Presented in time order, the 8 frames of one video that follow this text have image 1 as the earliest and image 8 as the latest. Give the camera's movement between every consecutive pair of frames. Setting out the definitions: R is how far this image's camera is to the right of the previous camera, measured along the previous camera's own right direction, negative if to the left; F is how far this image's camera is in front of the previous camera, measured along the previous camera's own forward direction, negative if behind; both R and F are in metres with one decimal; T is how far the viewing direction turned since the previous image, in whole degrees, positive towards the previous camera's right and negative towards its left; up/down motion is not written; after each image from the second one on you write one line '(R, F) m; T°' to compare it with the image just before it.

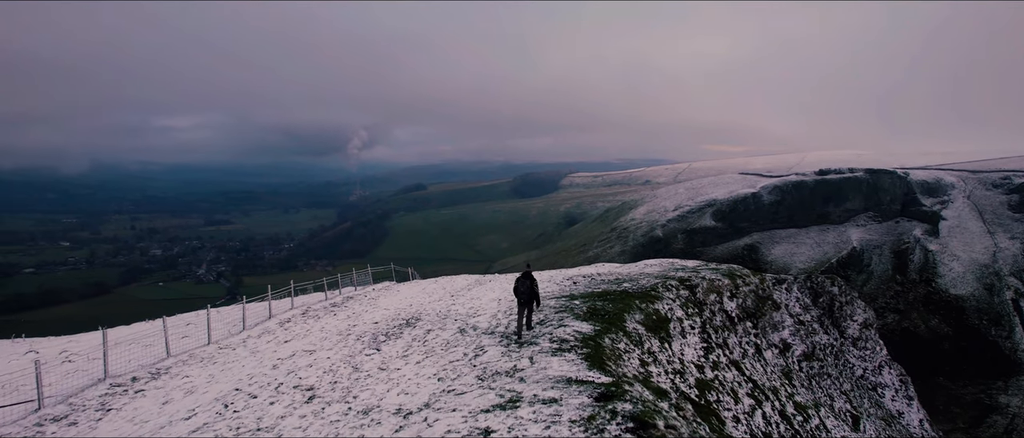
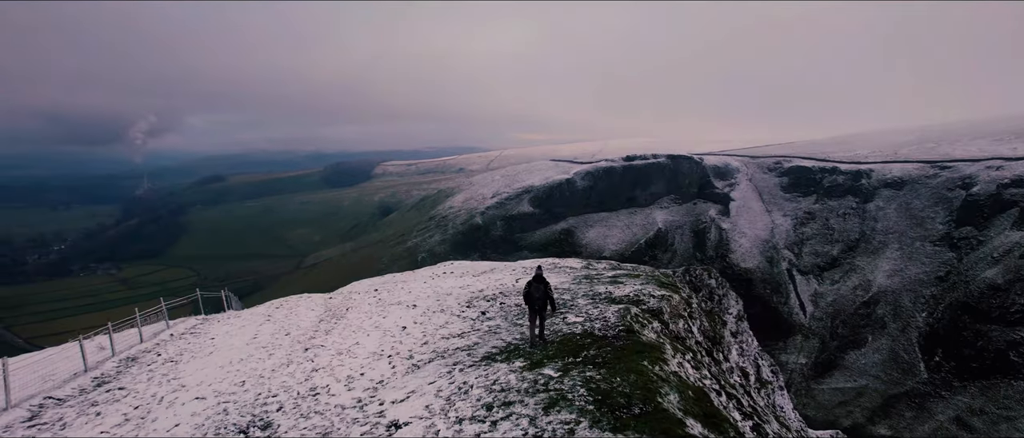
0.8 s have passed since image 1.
(-0.6, +0.4) m; +1°
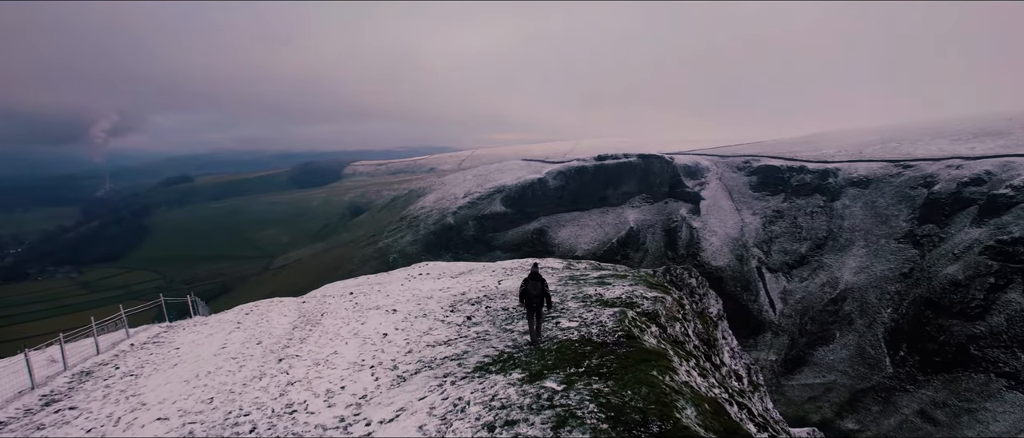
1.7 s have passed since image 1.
(-0.5, +0.9) m; +3°
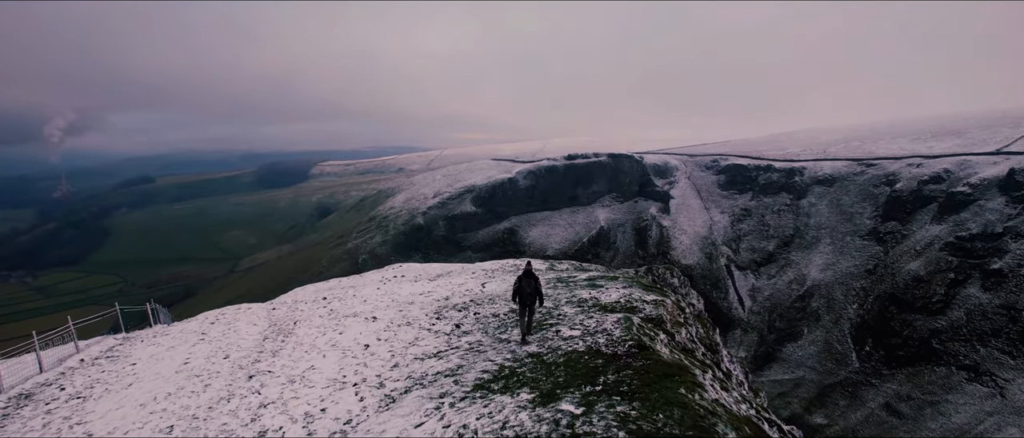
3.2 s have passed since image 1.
(-0.7, +1.1) m; +3°
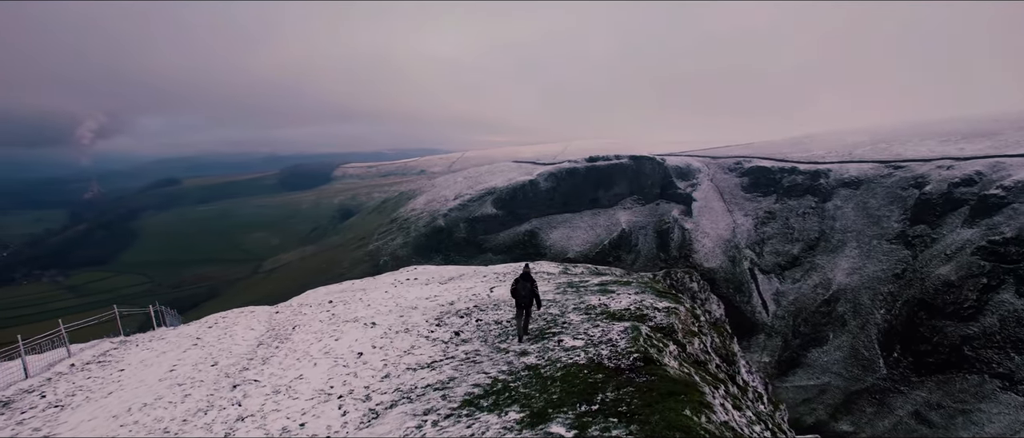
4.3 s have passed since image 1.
(+0.3, -0.4) m; -2°
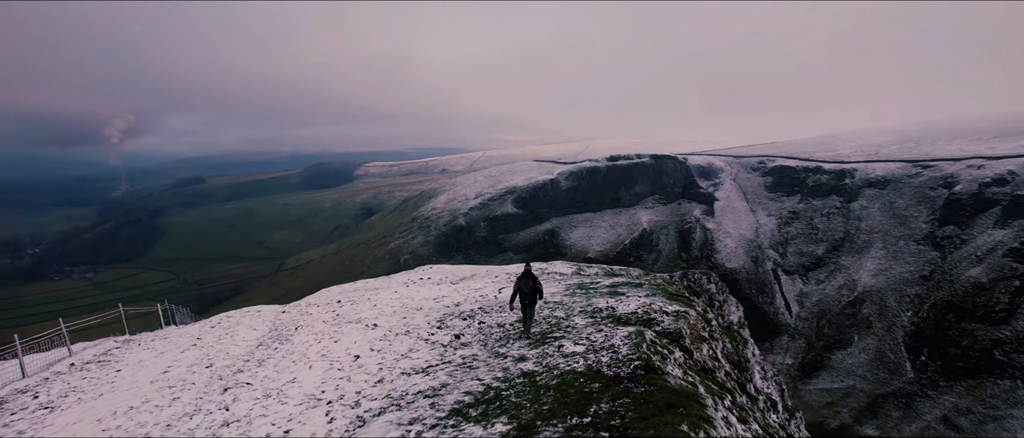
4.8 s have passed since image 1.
(-1.0, -1.2) m; -2°
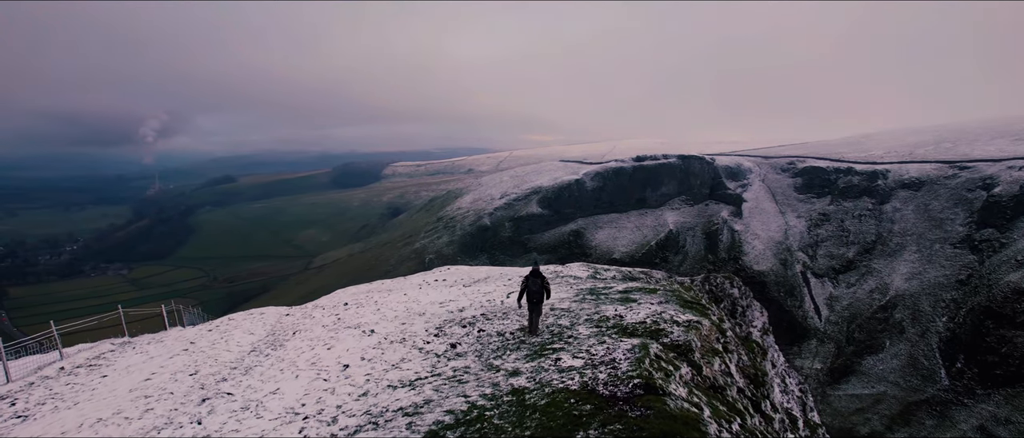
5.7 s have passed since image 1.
(-1.3, -1.7) m; -3°
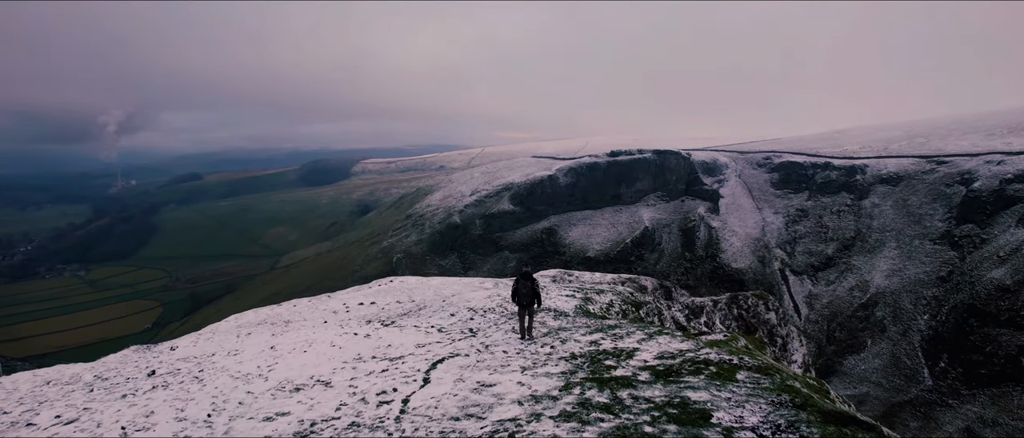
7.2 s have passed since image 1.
(+1.5, +5.6) m; +3°
